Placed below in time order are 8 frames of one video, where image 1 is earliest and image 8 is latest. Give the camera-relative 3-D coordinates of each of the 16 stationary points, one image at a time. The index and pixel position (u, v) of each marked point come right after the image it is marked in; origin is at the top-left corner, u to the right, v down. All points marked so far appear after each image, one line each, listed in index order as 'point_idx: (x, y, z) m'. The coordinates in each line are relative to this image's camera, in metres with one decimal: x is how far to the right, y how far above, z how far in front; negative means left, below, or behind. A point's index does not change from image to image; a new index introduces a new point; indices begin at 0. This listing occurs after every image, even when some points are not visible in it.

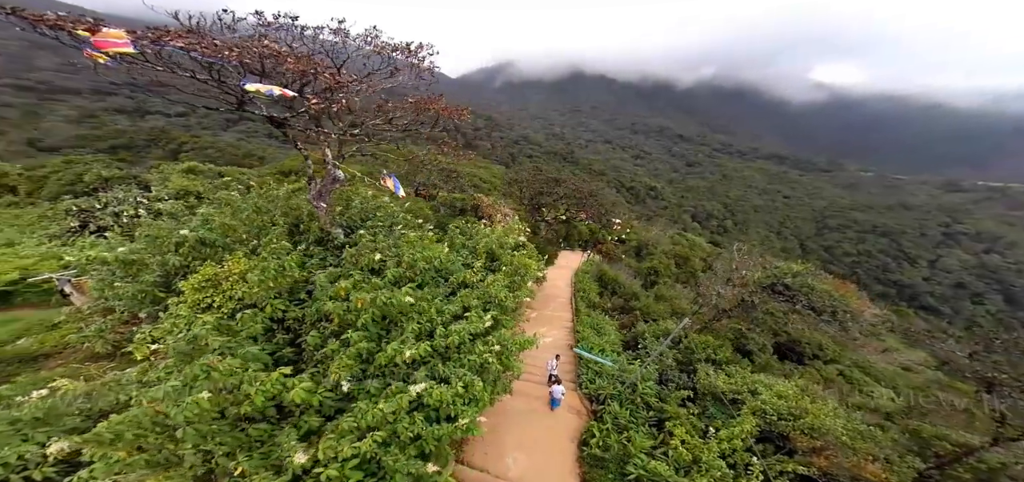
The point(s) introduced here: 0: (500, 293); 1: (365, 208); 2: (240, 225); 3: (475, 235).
0: (-0.1, -0.8, +5.3) m
1: (-2.9, +0.7, +6.8) m
2: (-4.5, +0.2, +5.2) m
3: (-0.7, +0.1, +7.8) m
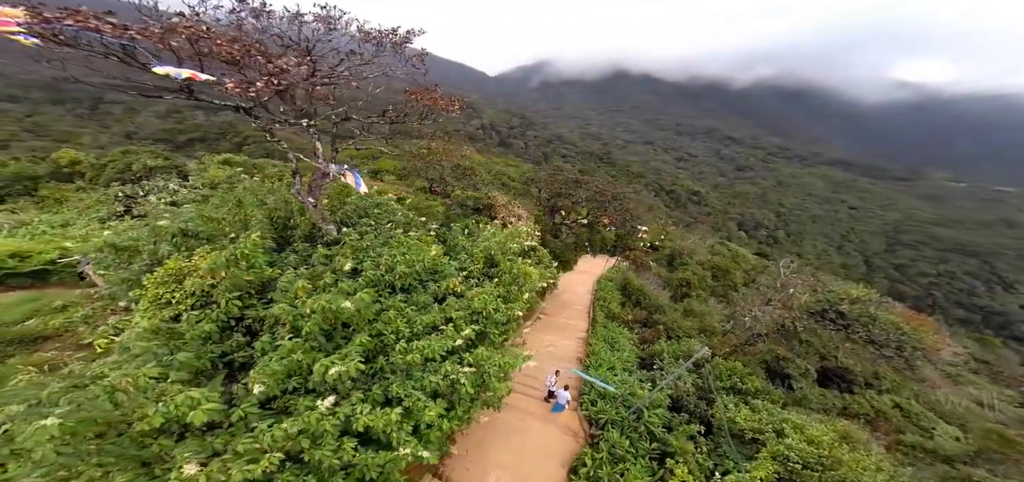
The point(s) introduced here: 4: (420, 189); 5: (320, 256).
0: (-0.3, -0.9, +4.9) m
1: (-2.8, +0.8, +6.7) m
2: (-4.6, +0.4, +5.3) m
3: (-0.6, +0.1, +7.5) m
4: (-2.7, +1.6, +10.0) m
5: (-2.8, -0.2, +4.9) m
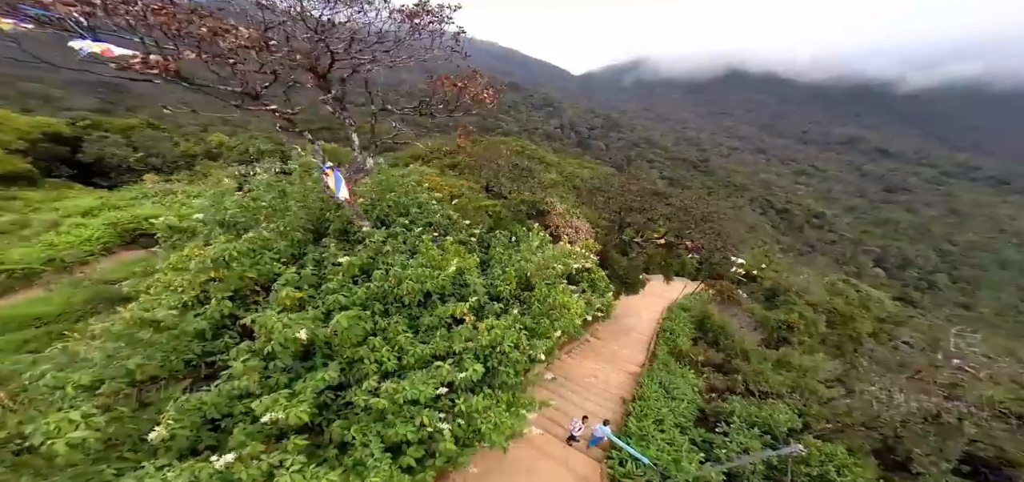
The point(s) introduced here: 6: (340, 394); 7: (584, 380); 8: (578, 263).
0: (-0.2, -1.2, +4.3) m
1: (-2.0, +0.7, +6.6) m
2: (-4.1, +0.5, +5.7) m
3: (+0.2, -0.2, +6.9) m
4: (-1.0, +1.5, +9.8) m
5: (-2.6, -0.2, +4.8) m
6: (-1.6, -1.5, +3.4) m
7: (+1.5, -2.9, +7.5) m
8: (+1.5, -0.5, +7.5) m
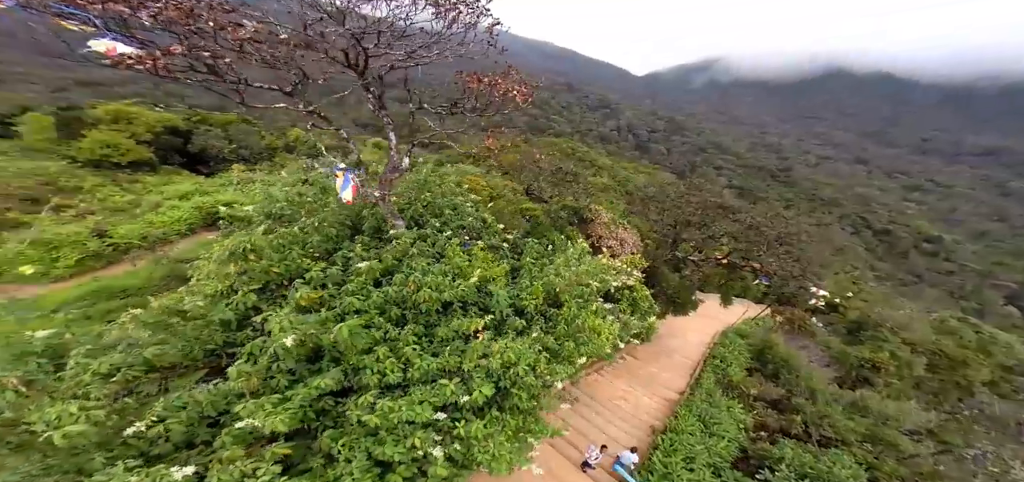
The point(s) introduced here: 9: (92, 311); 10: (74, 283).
0: (0.0, -1.4, +4.2) m
1: (-1.4, +0.7, +6.7) m
2: (-3.6, +0.7, +6.1) m
3: (+0.8, -0.4, +6.6) m
4: (+0.2, +1.4, +9.6) m
5: (-2.3, -0.2, +5.0) m
6: (-1.7, -1.5, +3.4) m
7: (+2.0, -3.1, +7.0) m
8: (+2.1, -0.8, +7.0) m
9: (-5.7, -1.0, +4.8) m
10: (-7.5, -0.7, +6.0) m
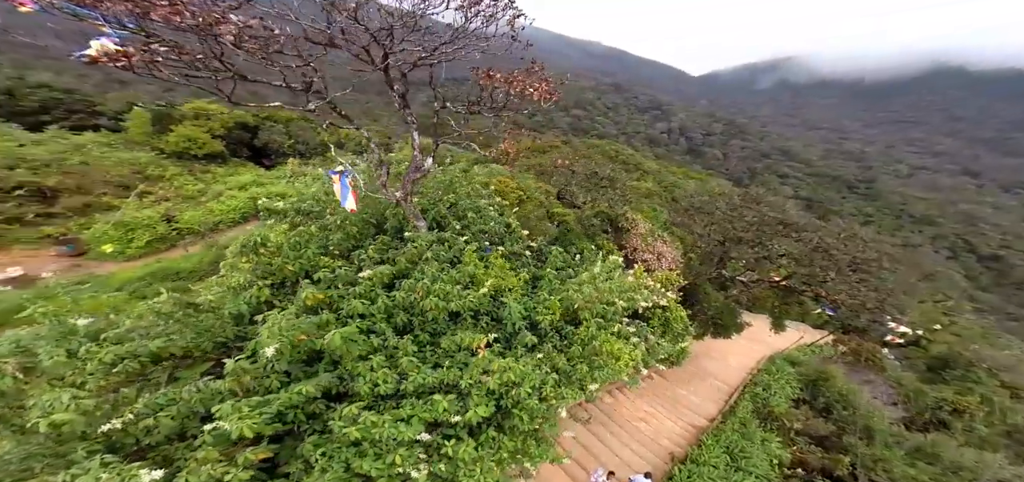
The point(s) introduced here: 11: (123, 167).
0: (-0.1, -1.5, +4.0) m
1: (-0.9, +0.6, +6.6) m
2: (-3.2, +0.7, +6.3) m
3: (+1.2, -0.6, +6.3) m
4: (+1.1, +1.3, +9.3) m
5: (-2.1, -0.3, +5.1) m
6: (-1.8, -1.6, +3.5) m
7: (+2.2, -3.4, +6.5) m
8: (+2.5, -1.0, +6.5) m
9: (-5.6, -0.8, +5.3) m
10: (-7.2, -0.4, +6.8) m
11: (-10.8, +2.1, +9.8) m
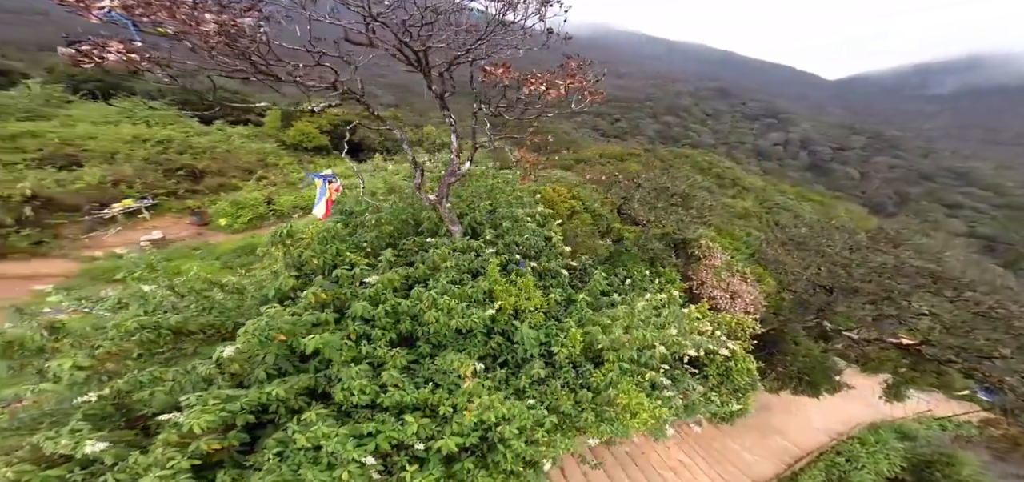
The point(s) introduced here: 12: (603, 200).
0: (-0.3, -1.7, +3.6) m
1: (-0.2, +0.4, +6.4) m
2: (-2.5, +0.8, +6.7) m
3: (+1.6, -1.0, +5.5) m
4: (+2.5, +0.8, +8.5) m
5: (-1.8, -0.3, +5.2) m
6: (-2.0, -1.6, +3.6) m
7: (+2.4, -3.9, +5.6) m
8: (+2.9, -1.6, +5.4) m
9: (-5.1, -0.5, +6.3) m
10: (-6.3, +0.1, +8.2) m
11: (-8.7, +2.9, +11.9) m
12: (+2.2, +1.0, +8.5) m
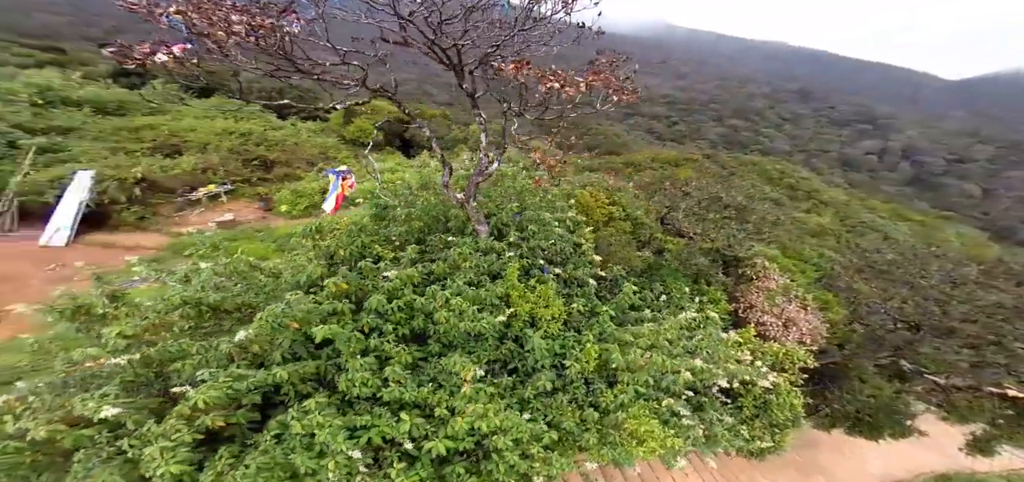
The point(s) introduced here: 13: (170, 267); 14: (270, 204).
0: (-0.3, -1.8, +3.5) m
1: (+0.3, +0.4, +6.2) m
2: (-1.8, +0.9, +6.9) m
3: (+1.8, -1.2, +5.1) m
4: (+3.3, +0.6, +7.9) m
5: (-1.5, -0.2, +5.3) m
6: (-2.1, -1.6, +3.8) m
7: (+2.4, -4.1, +5.0) m
8: (+3.1, -1.9, +4.8) m
9: (-4.6, -0.2, +6.9) m
10: (-5.4, +0.5, +8.9) m
11: (-7.1, +3.4, +13.0) m
12: (+3.0, +0.8, +8.0) m
13: (-6.1, -0.5, +6.3) m
14: (-6.5, +1.0, +9.6) m
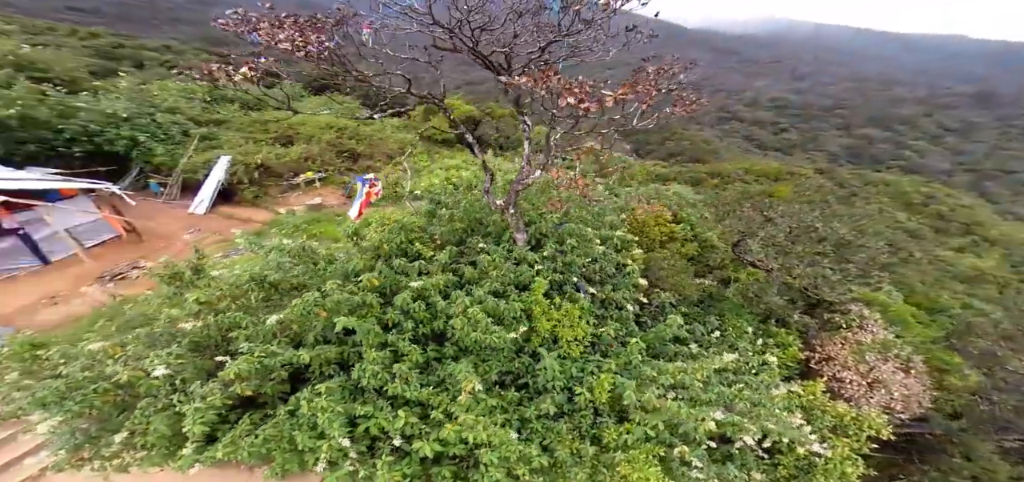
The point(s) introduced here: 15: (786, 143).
0: (-0.4, -1.9, +3.5) m
1: (+1.0, +0.1, +5.9) m
2: (-0.9, +0.9, +7.0) m
3: (+2.1, -1.6, +4.5) m
4: (+4.3, +0.1, +6.8) m
5: (-1.0, -0.3, +5.4) m
6: (-2.0, -1.5, +4.1) m
7: (+2.3, -4.6, +4.4) m
8: (+3.2, -2.4, +3.9) m
9: (-3.7, +0.1, +7.7) m
10: (-3.9, +0.8, +9.8) m
11: (-4.3, +3.9, +14.1) m
12: (+4.1, +0.3, +7.0) m
13: (-5.2, 0.0, +7.4) m
14: (-4.8, +1.5, +10.7) m
15: (+15.8, +5.6, +19.5) m
